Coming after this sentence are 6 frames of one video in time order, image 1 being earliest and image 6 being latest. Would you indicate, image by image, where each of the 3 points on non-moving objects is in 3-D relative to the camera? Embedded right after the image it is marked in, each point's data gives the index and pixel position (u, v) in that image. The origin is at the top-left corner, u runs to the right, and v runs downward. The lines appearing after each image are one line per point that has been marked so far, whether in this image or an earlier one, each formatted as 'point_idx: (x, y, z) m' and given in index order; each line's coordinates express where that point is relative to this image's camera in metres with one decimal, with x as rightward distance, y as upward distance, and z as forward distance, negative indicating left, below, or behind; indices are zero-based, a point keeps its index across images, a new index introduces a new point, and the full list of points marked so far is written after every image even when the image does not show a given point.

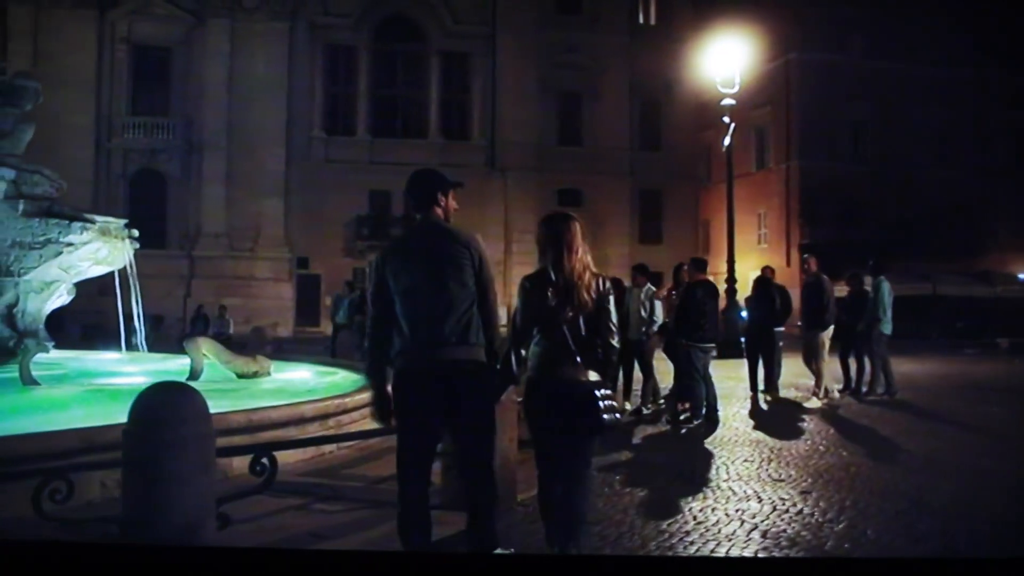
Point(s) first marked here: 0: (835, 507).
0: (+2.1, -1.4, +7.0) m
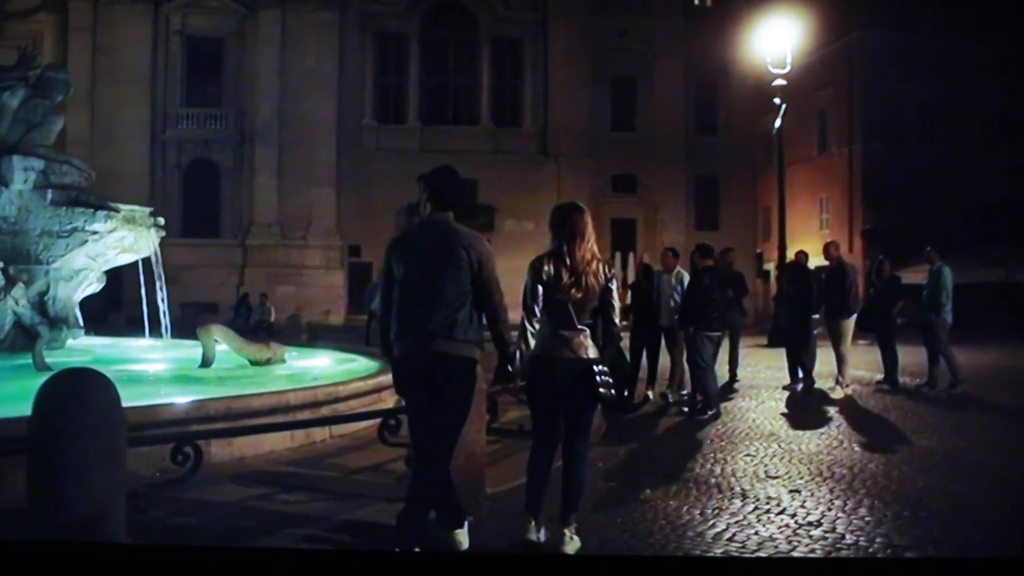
0: (+1.9, -1.4, +6.6) m
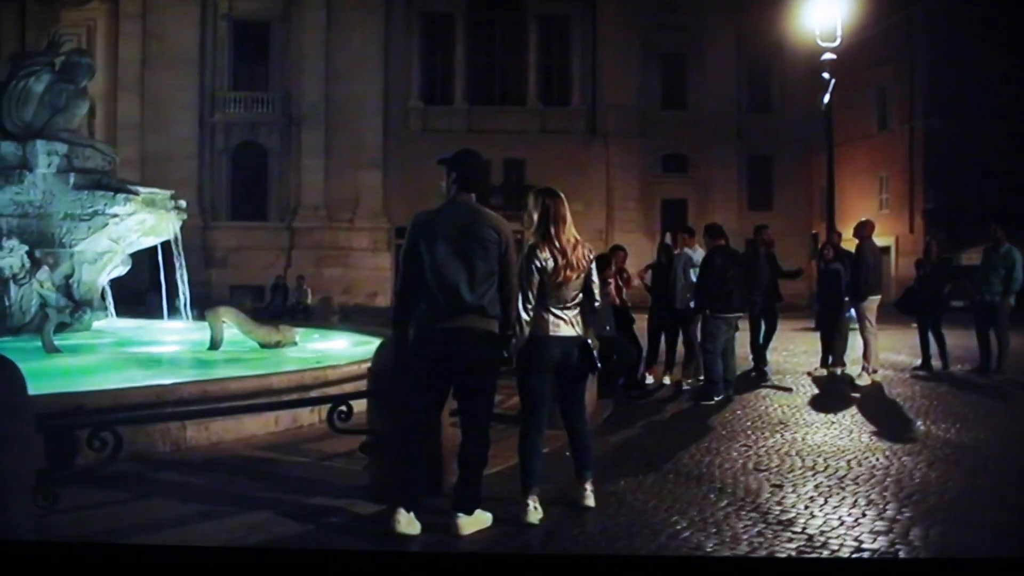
0: (+1.7, -1.2, +6.3) m
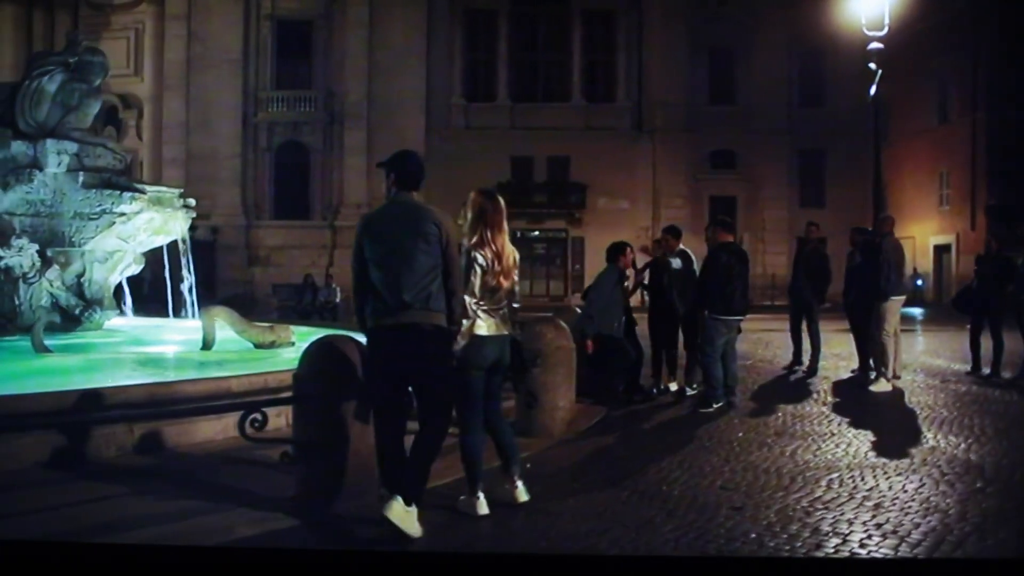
0: (+1.3, -1.3, +5.8) m
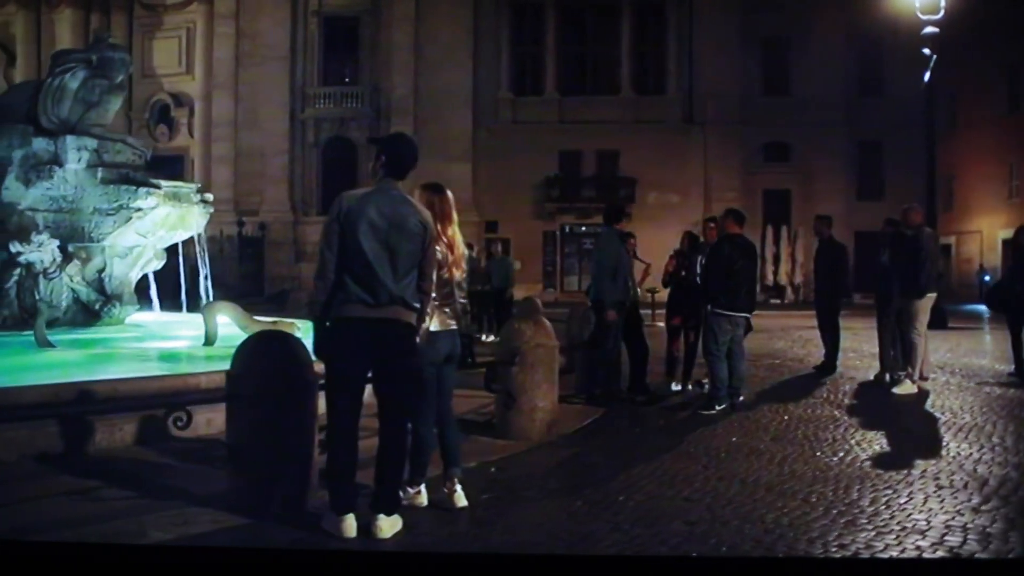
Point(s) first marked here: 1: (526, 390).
0: (+1.0, -1.2, +5.4) m
1: (+0.1, -0.7, +7.6) m
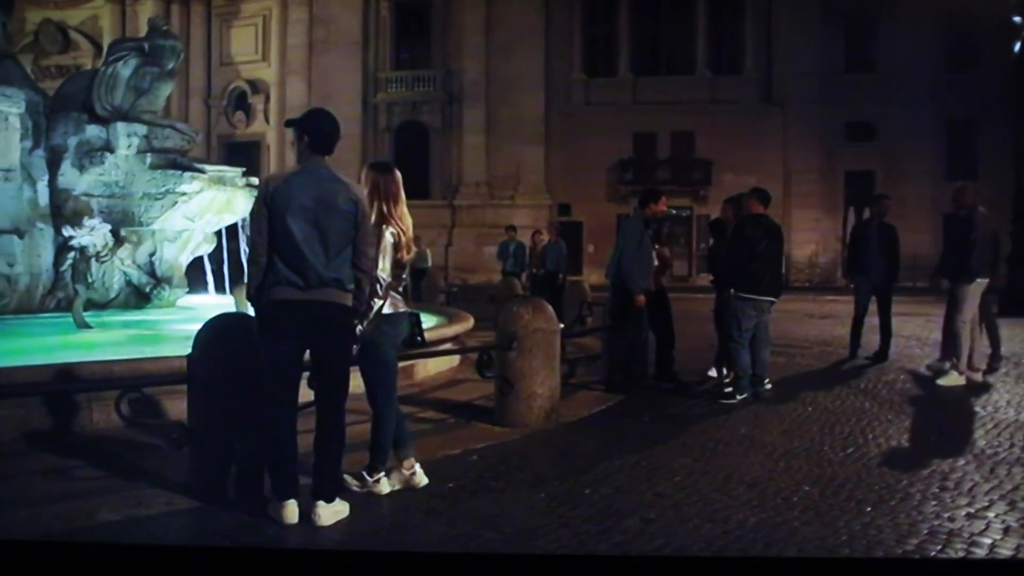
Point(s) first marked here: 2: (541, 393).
0: (+0.7, -1.2, +5.1) m
1: (+0.1, -0.6, +7.4) m
2: (+0.2, -0.7, +7.5) m
